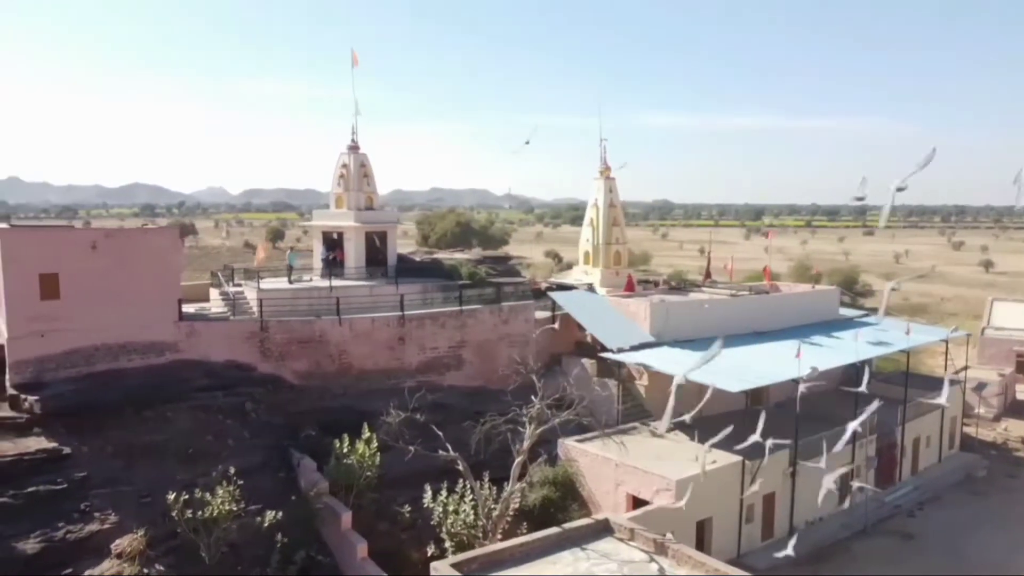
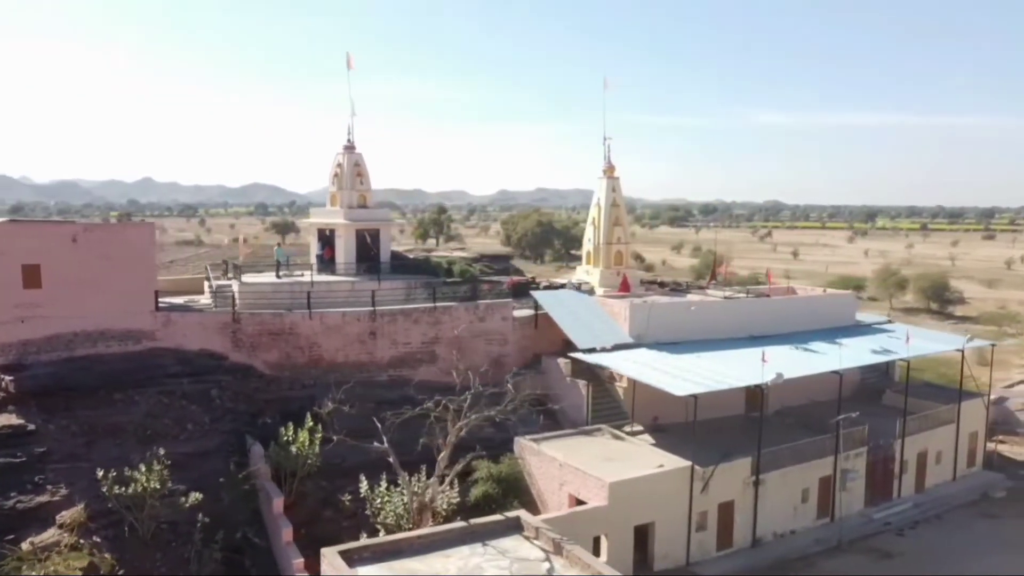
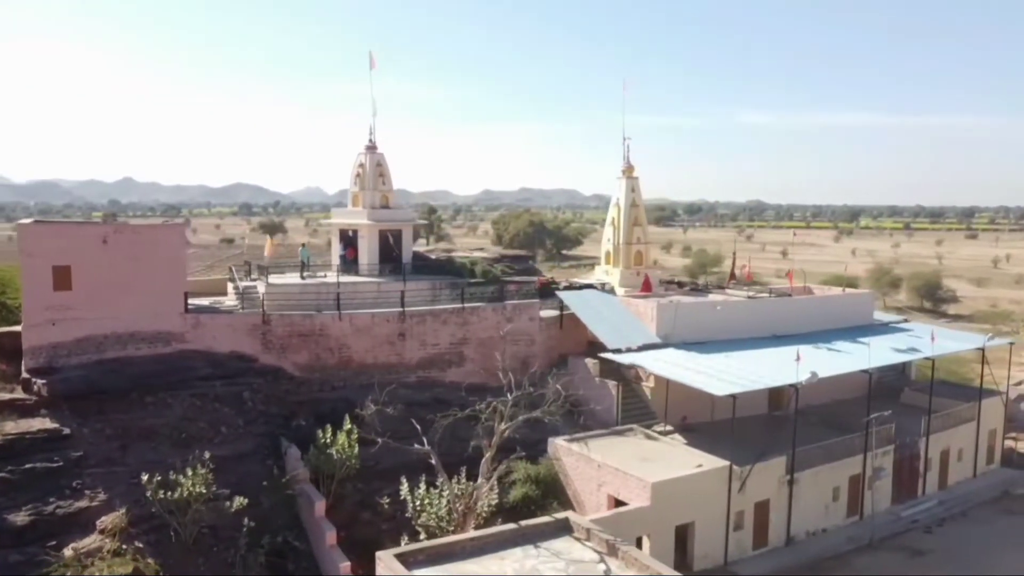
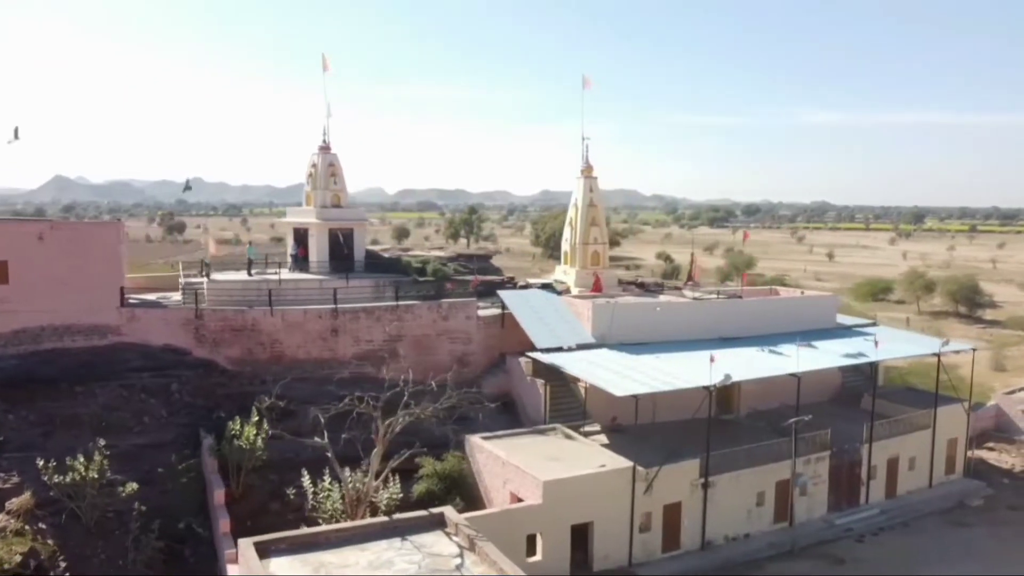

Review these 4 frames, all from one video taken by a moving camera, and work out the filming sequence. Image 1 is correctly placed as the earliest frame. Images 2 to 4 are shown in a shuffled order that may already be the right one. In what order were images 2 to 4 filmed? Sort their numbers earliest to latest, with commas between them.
3, 2, 4
